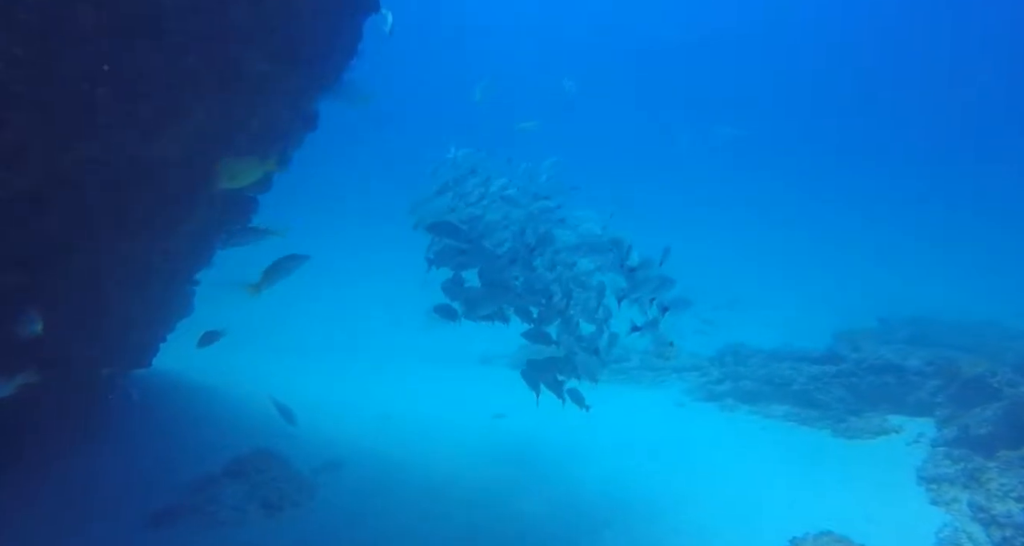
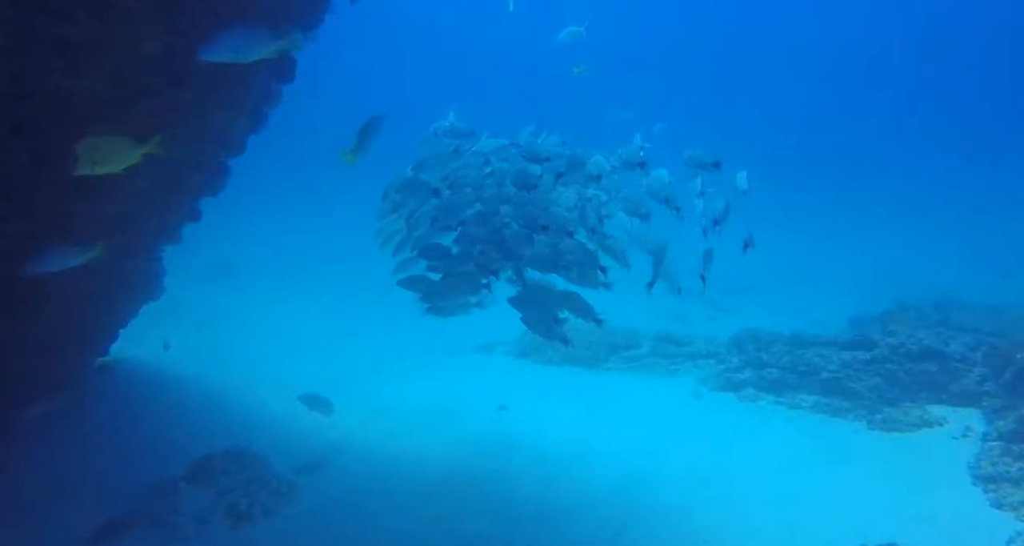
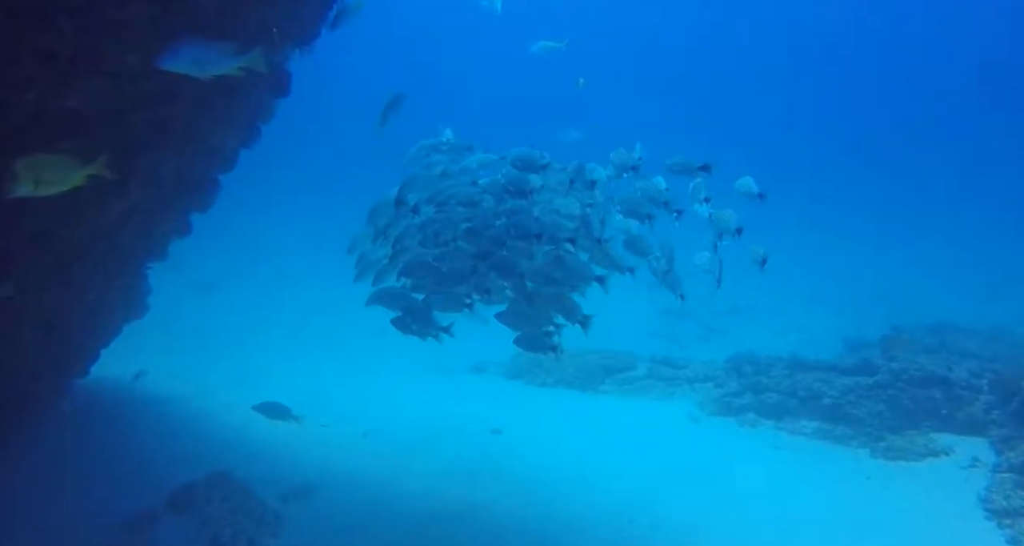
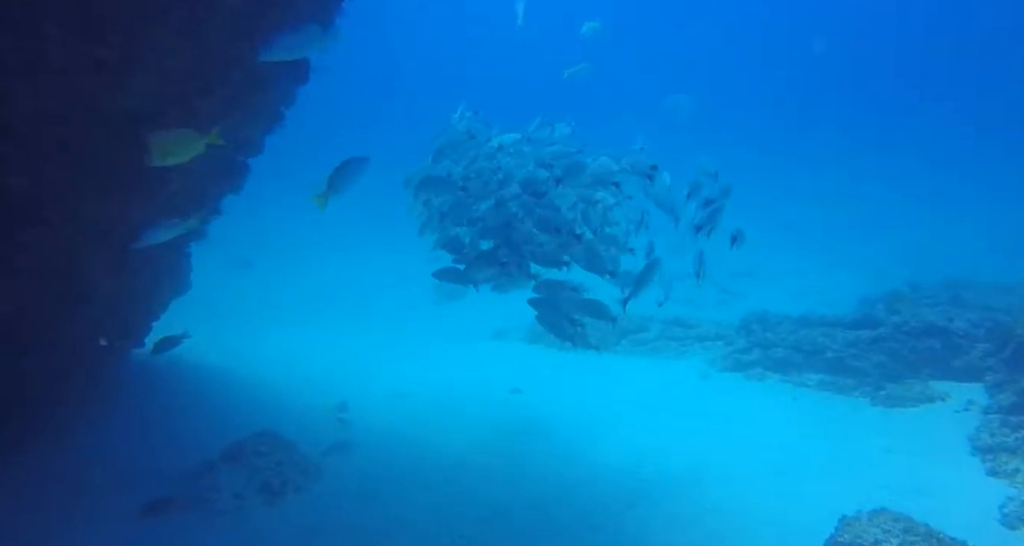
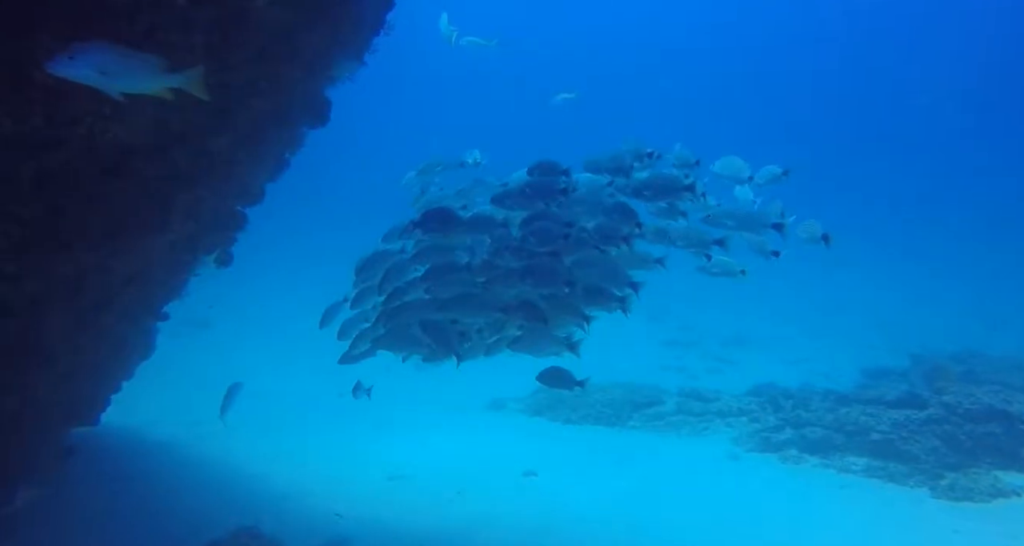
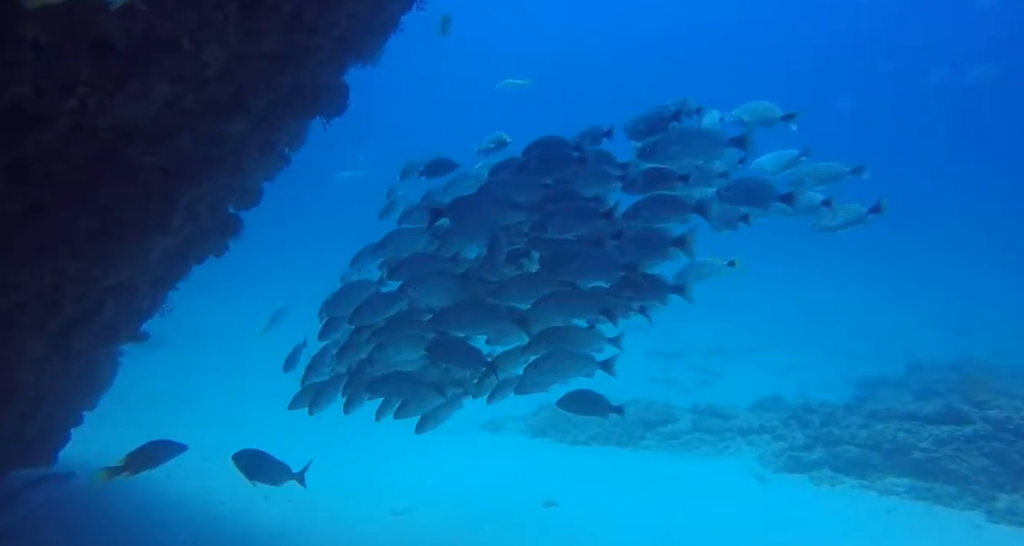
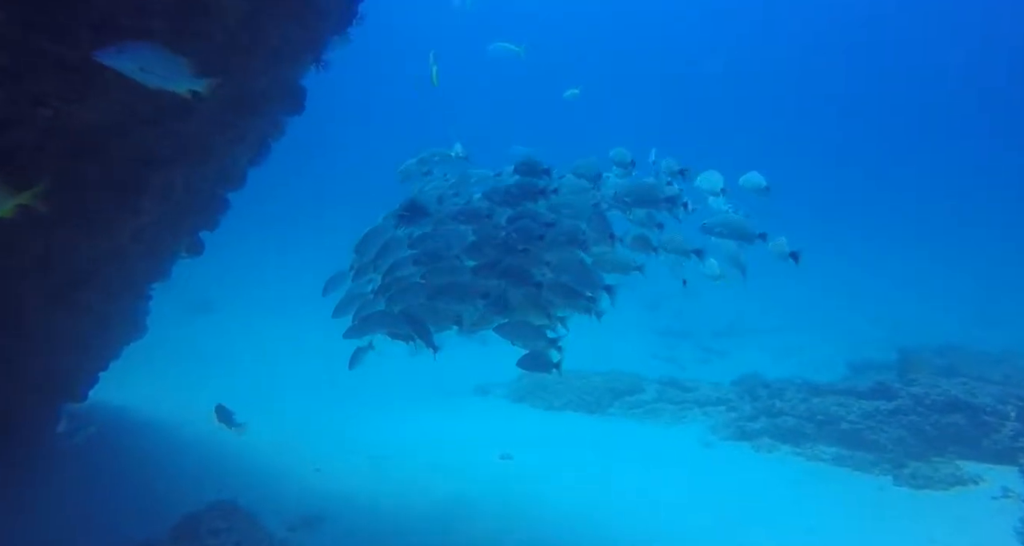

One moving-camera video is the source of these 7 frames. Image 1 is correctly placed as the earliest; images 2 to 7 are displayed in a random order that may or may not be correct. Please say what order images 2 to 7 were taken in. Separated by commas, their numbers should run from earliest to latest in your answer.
4, 2, 3, 7, 5, 6
